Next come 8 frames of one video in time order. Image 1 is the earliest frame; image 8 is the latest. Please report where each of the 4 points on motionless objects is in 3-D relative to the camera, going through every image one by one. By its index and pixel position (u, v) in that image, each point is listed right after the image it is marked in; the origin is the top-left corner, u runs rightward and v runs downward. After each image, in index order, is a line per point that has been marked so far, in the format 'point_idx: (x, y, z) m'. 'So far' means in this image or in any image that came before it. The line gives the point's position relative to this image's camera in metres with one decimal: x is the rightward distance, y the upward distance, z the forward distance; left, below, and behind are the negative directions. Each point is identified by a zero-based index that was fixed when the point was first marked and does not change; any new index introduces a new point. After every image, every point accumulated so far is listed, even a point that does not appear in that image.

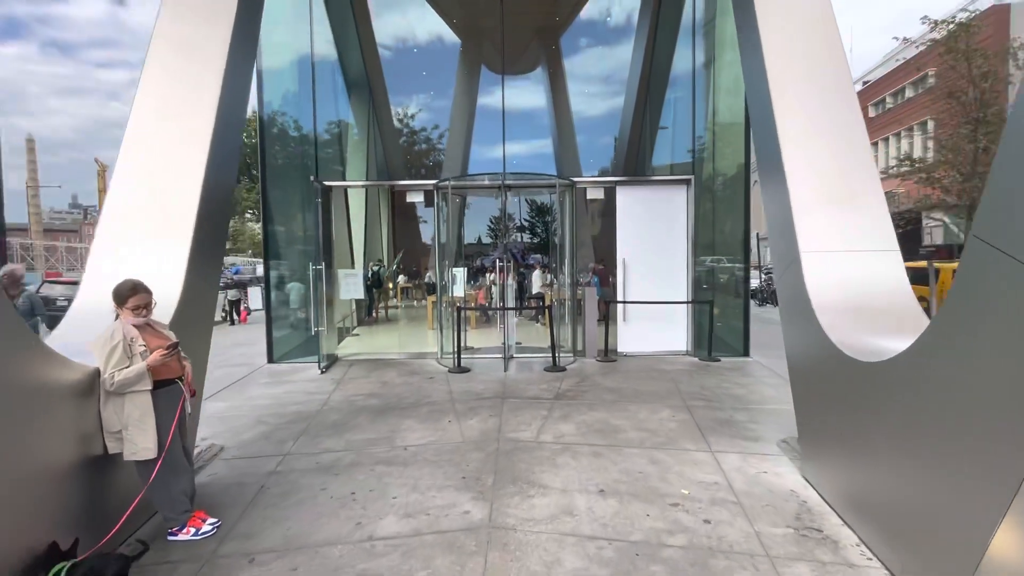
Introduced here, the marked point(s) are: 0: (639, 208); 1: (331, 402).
0: (+2.0, +1.3, +7.3) m
1: (-1.8, -1.1, +4.9) m
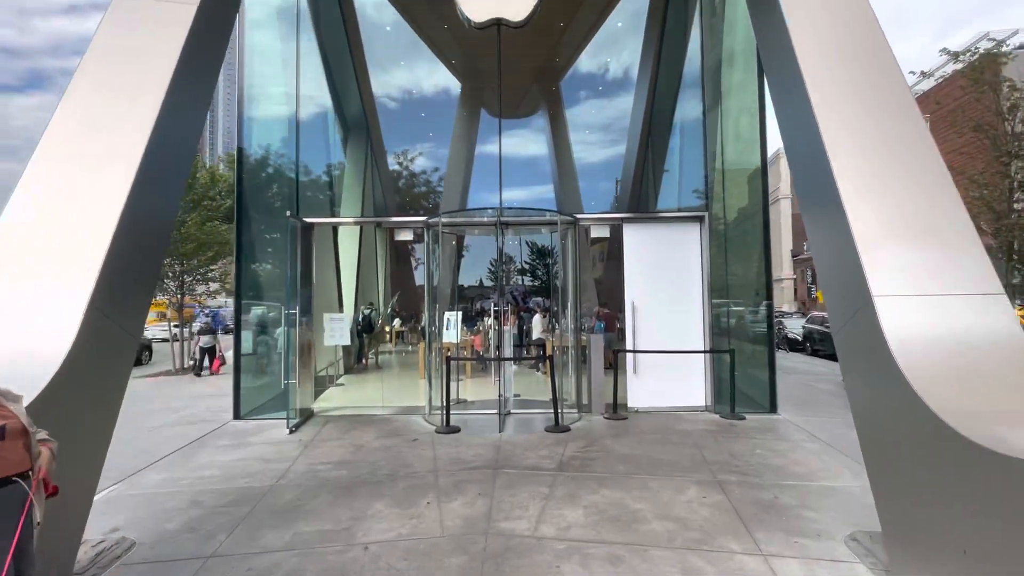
0: (+2.0, +0.6, +6.7) m
1: (-1.9, -1.6, +4.1) m
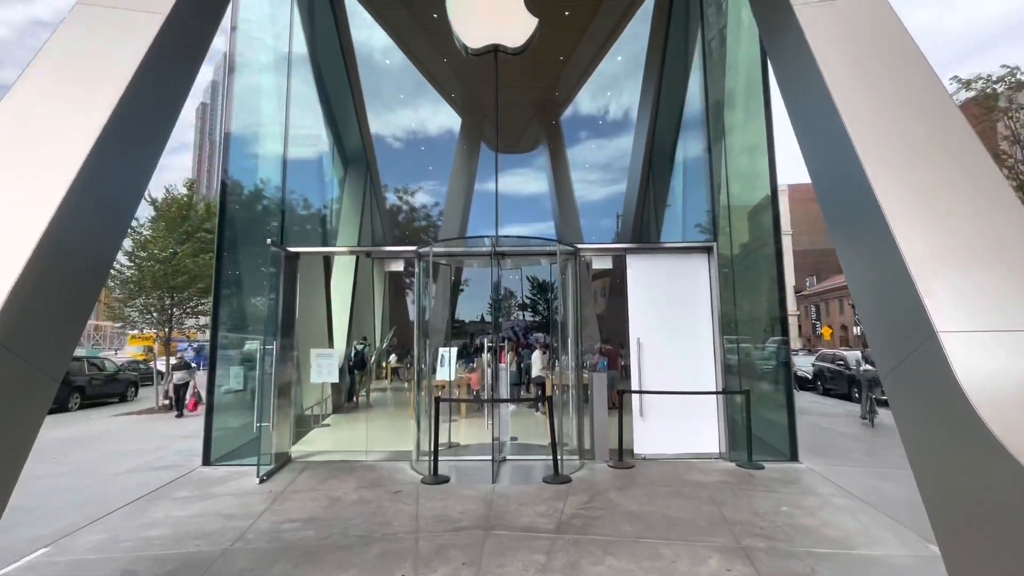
0: (+1.9, +0.2, +6.4) m
1: (-1.9, -1.8, +3.6) m
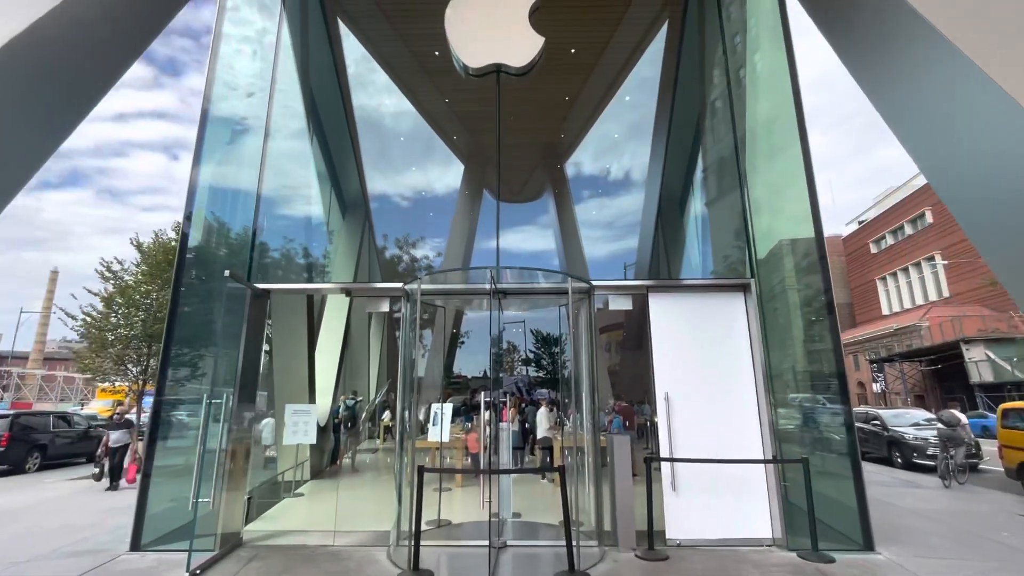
0: (+2.0, -0.4, +5.5) m
1: (-1.9, -2.0, +2.5) m
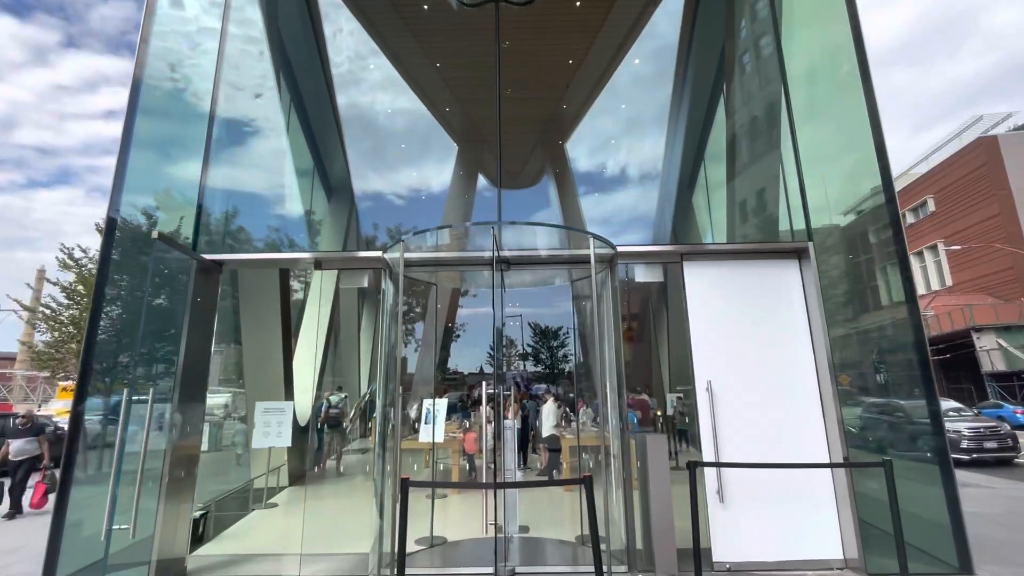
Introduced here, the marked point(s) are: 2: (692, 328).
0: (+2.0, -0.1, +4.6) m
1: (-1.8, -1.7, +1.6) m
2: (+1.7, -0.4, +4.5) m
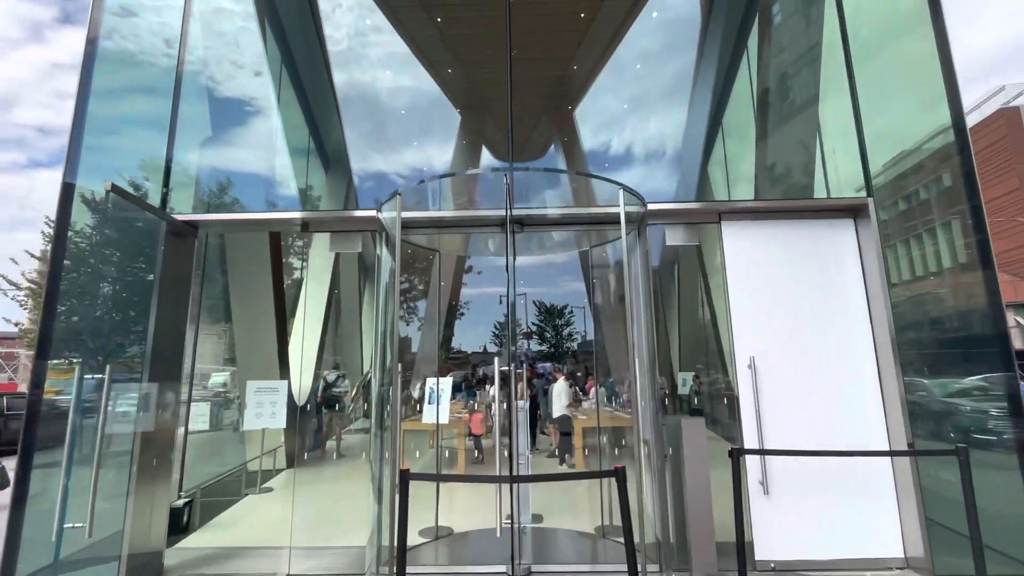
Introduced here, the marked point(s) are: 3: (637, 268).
0: (+2.1, +0.2, +4.1) m
1: (-1.7, -1.6, +1.2) m
2: (+1.8, -0.1, +4.0) m
3: (+0.9, +0.1, +3.7) m
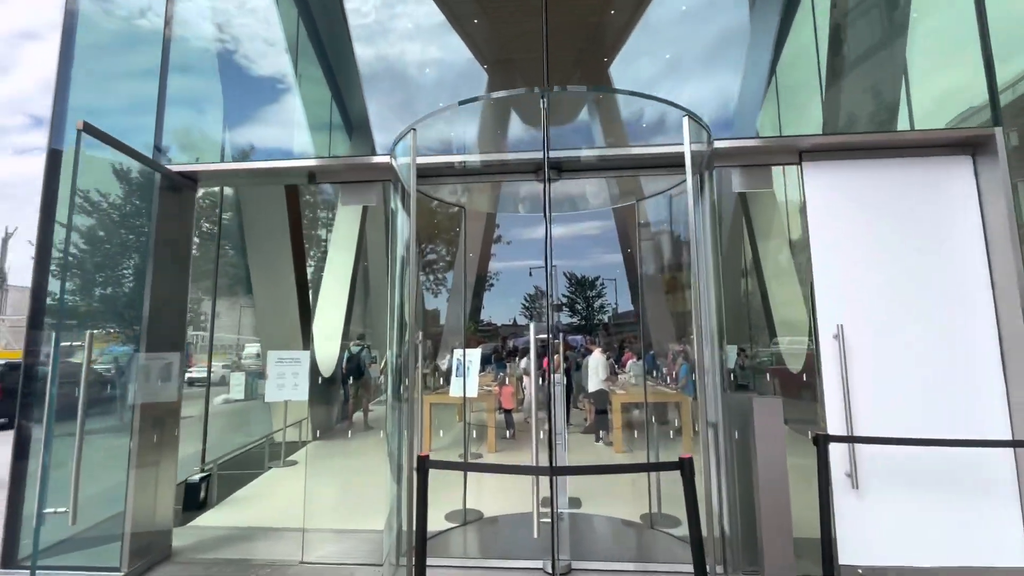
0: (+2.4, +0.5, +3.4) m
1: (-1.6, -1.4, +0.9) m
2: (+2.0, +0.2, +3.4) m
3: (+1.1, +0.4, +3.1) m
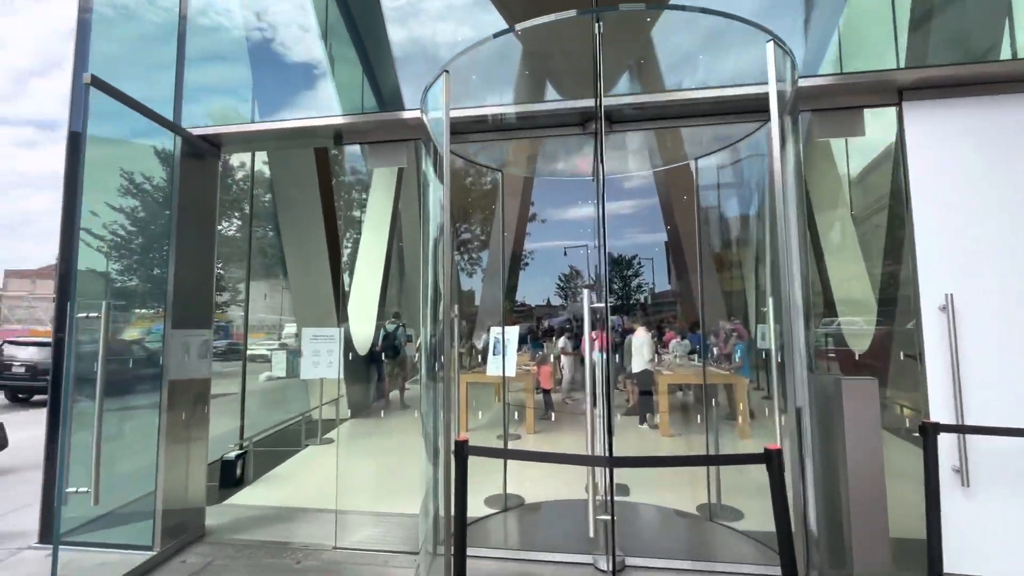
0: (+2.6, +0.7, +2.9) m
1: (-1.5, -1.3, +0.7) m
2: (+2.3, +0.4, +2.9) m
3: (+1.4, +0.6, +2.7) m
